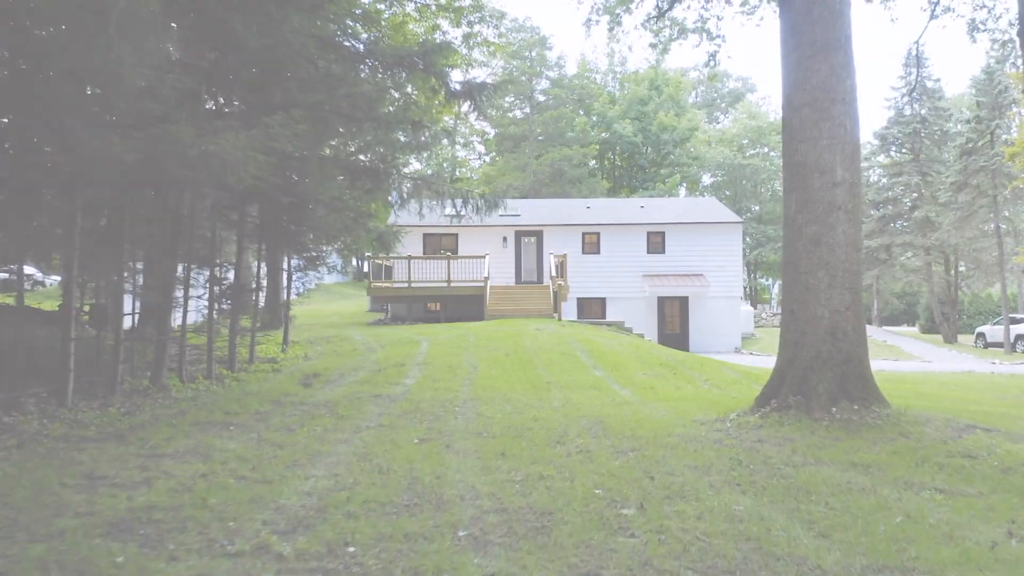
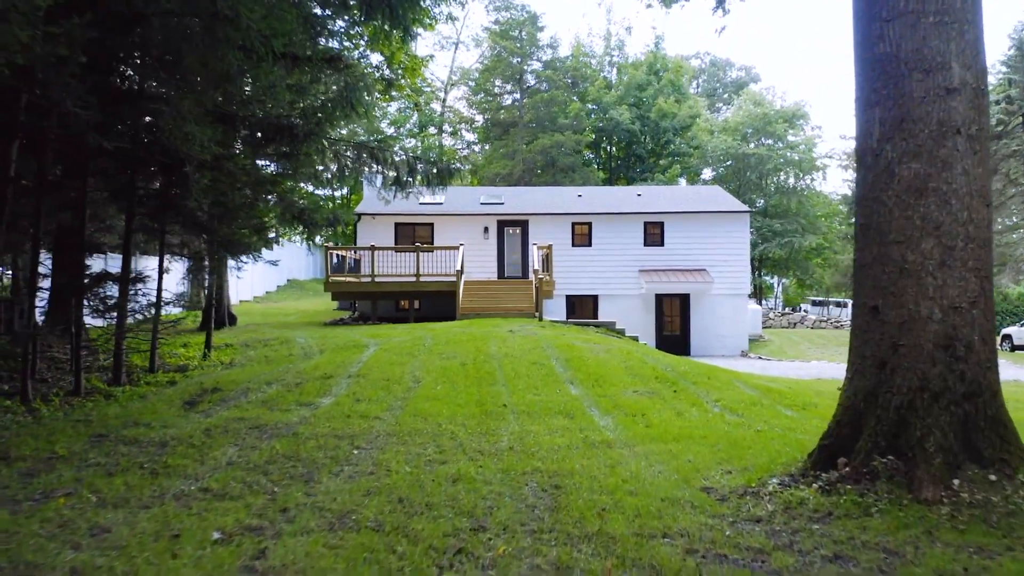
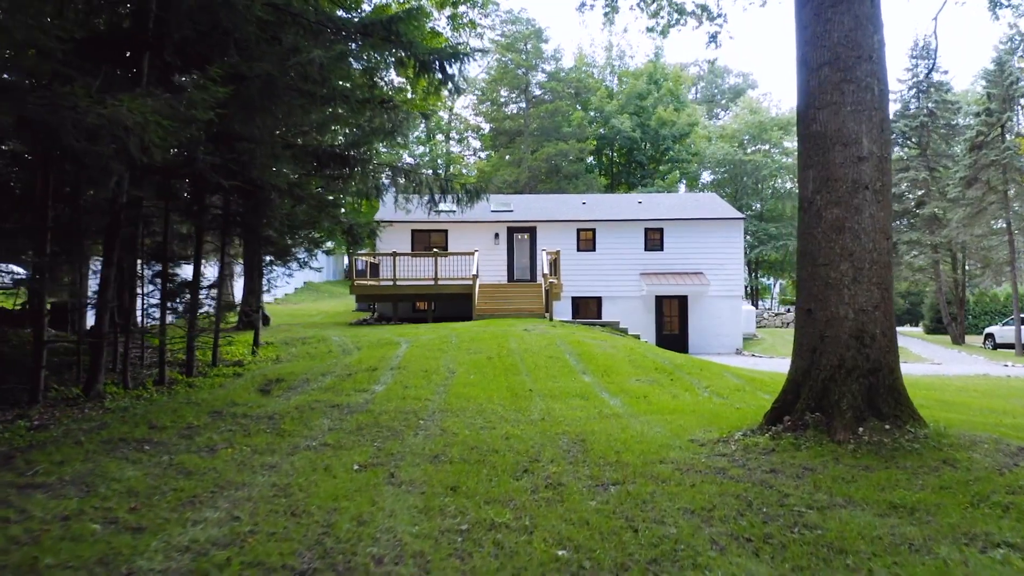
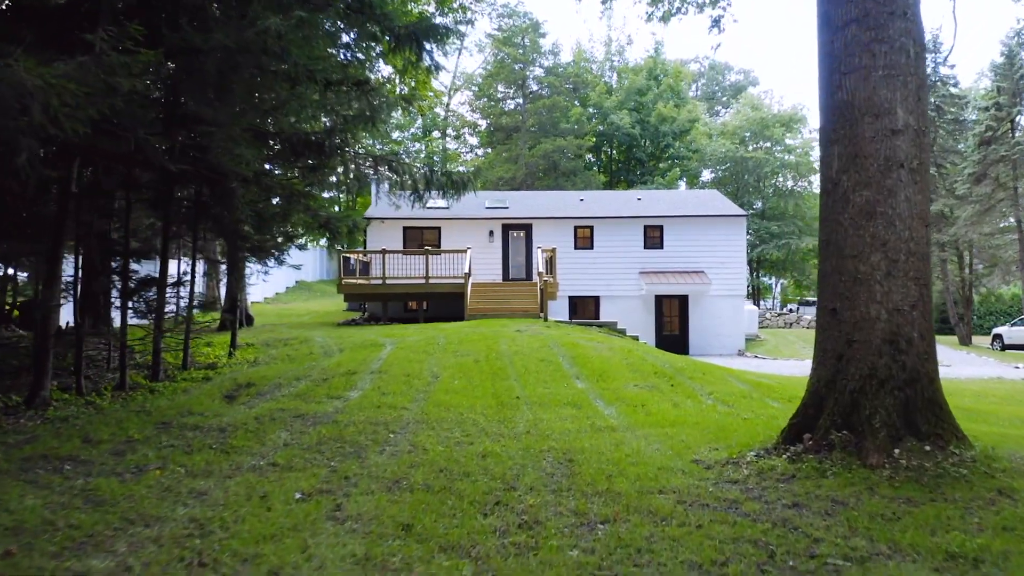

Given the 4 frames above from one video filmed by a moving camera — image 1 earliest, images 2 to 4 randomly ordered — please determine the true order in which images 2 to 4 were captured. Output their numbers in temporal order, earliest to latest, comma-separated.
3, 4, 2
